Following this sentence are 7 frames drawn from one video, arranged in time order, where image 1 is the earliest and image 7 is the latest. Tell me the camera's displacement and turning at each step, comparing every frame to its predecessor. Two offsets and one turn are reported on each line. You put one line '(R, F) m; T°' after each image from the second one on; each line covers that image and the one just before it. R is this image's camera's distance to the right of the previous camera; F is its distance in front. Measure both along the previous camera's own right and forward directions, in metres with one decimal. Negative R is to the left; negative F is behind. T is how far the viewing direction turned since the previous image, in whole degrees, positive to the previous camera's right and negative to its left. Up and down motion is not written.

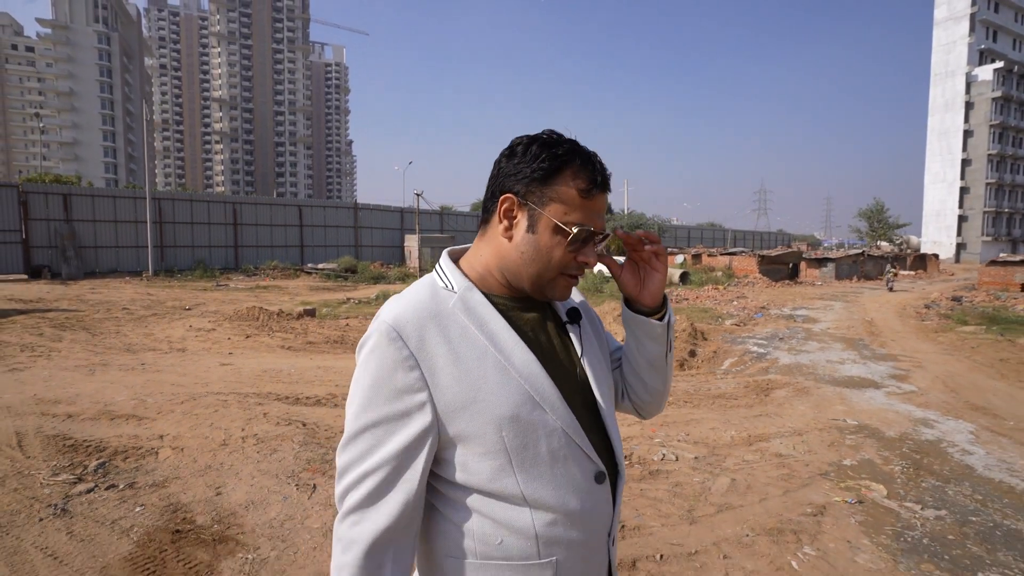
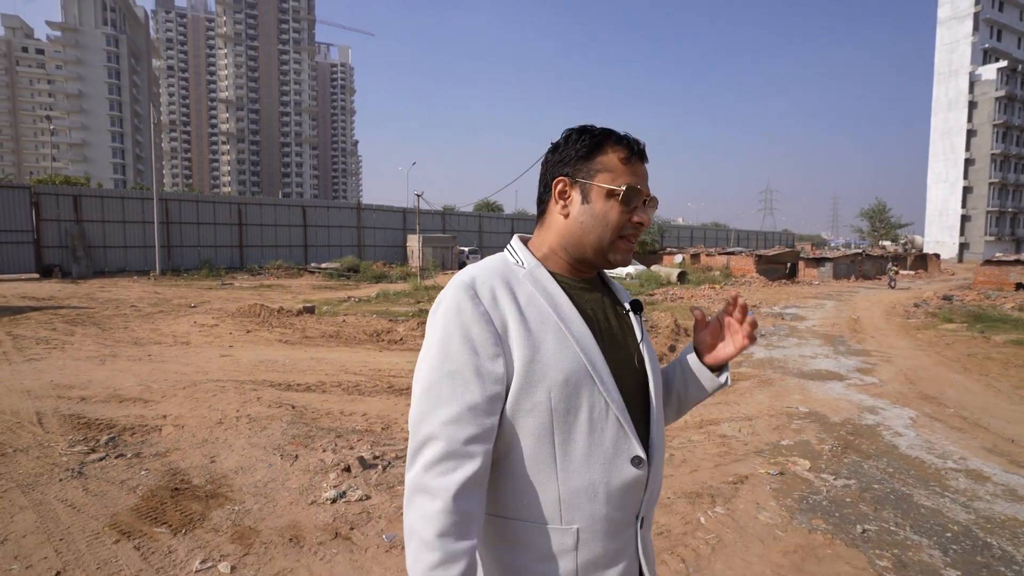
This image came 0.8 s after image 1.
(+0.4, -0.5) m; -1°
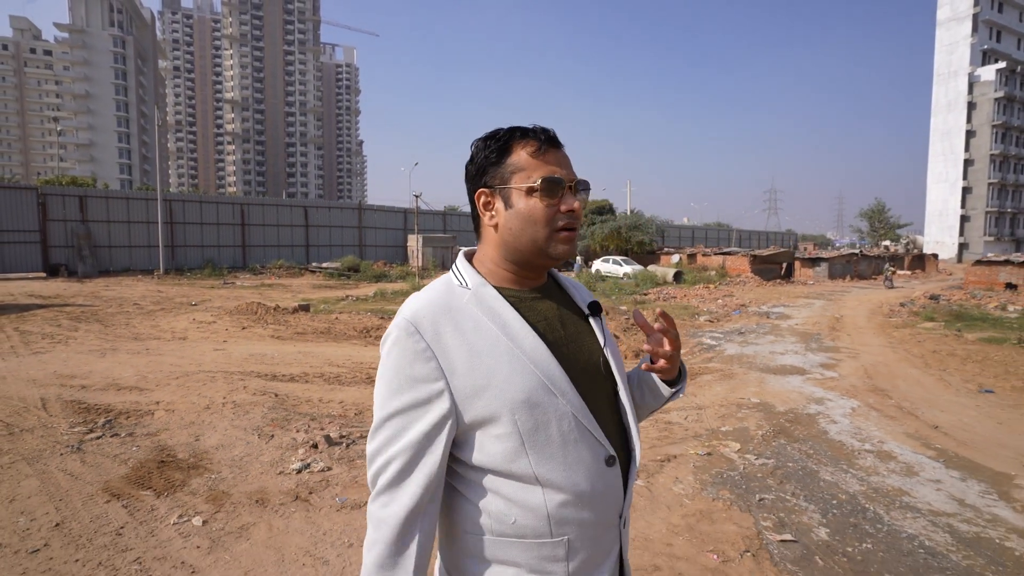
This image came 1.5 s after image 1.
(+0.5, -0.5) m; 0°
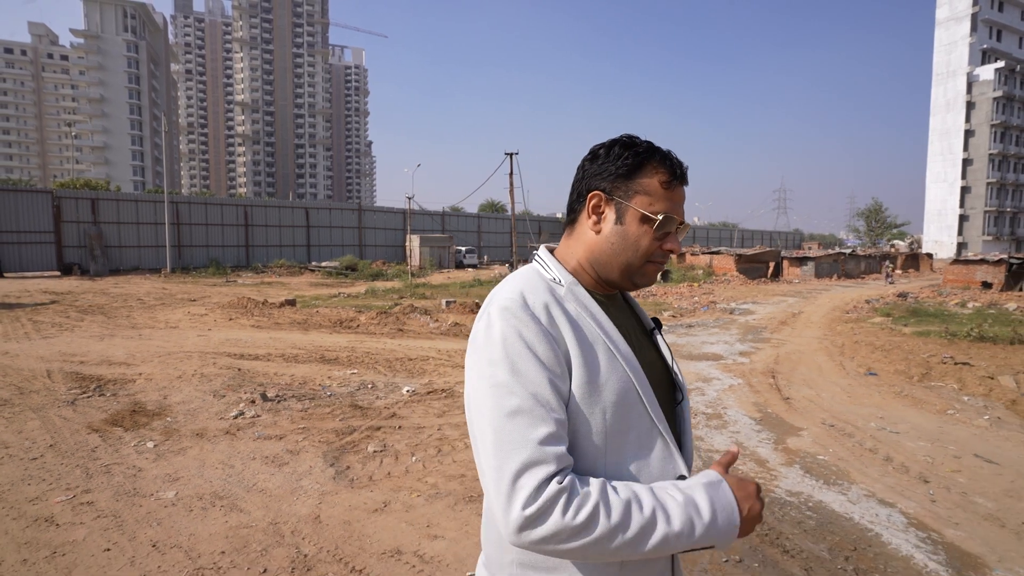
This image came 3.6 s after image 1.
(+1.3, -1.2) m; -1°
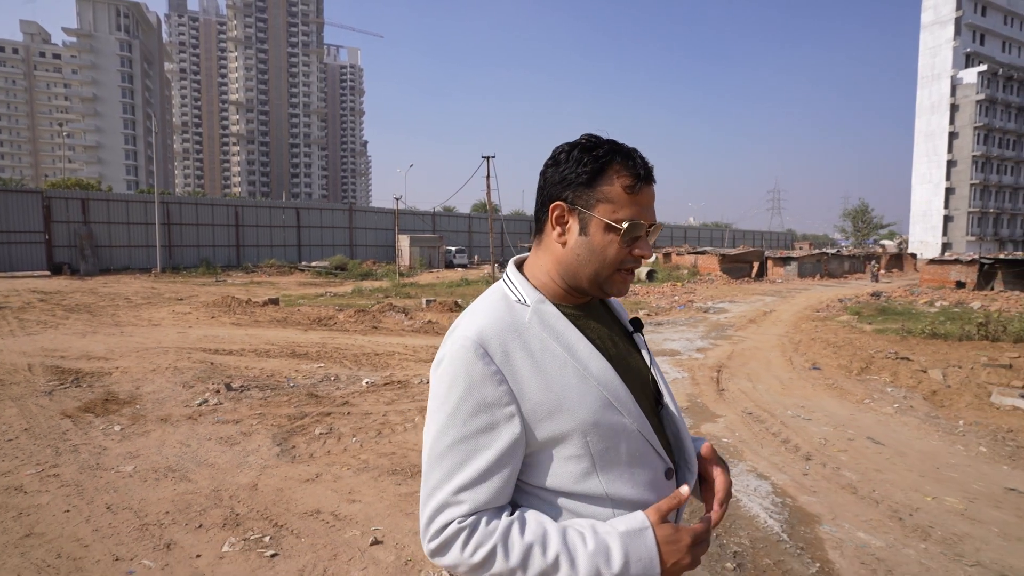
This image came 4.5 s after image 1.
(+0.6, -0.5) m; 0°
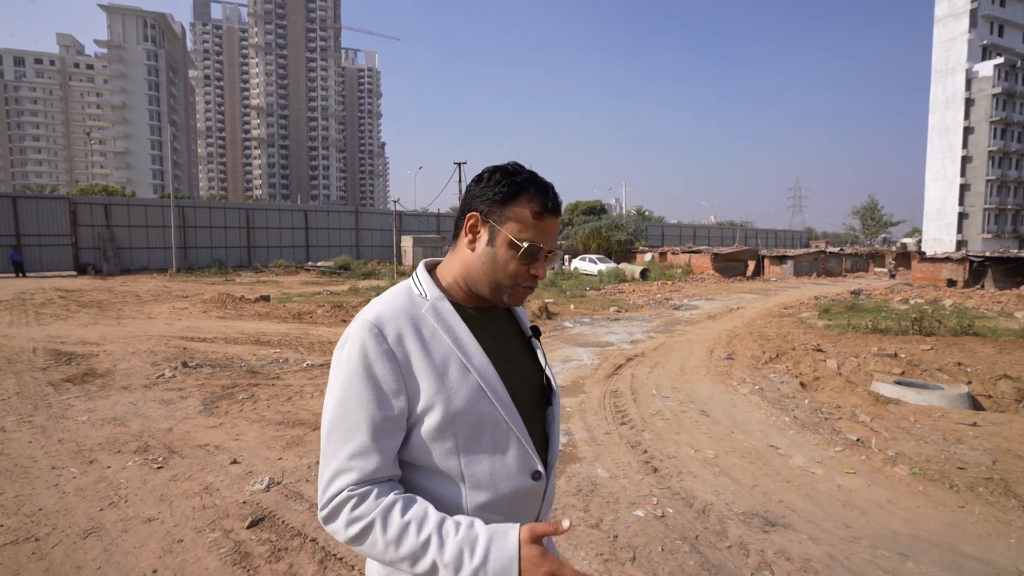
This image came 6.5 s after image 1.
(+1.7, -1.1) m; -2°
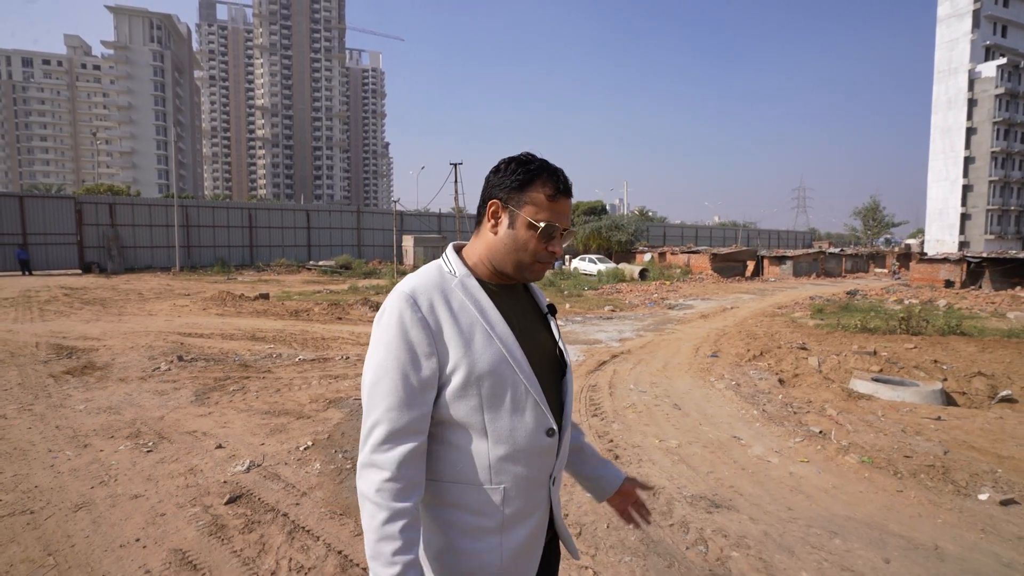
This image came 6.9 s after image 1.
(+0.3, -0.2) m; 0°
